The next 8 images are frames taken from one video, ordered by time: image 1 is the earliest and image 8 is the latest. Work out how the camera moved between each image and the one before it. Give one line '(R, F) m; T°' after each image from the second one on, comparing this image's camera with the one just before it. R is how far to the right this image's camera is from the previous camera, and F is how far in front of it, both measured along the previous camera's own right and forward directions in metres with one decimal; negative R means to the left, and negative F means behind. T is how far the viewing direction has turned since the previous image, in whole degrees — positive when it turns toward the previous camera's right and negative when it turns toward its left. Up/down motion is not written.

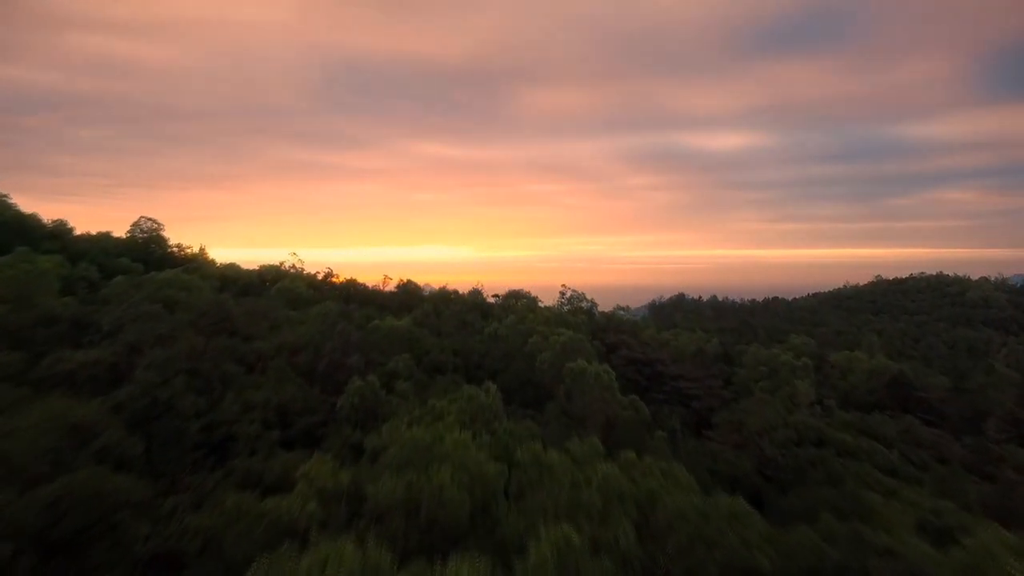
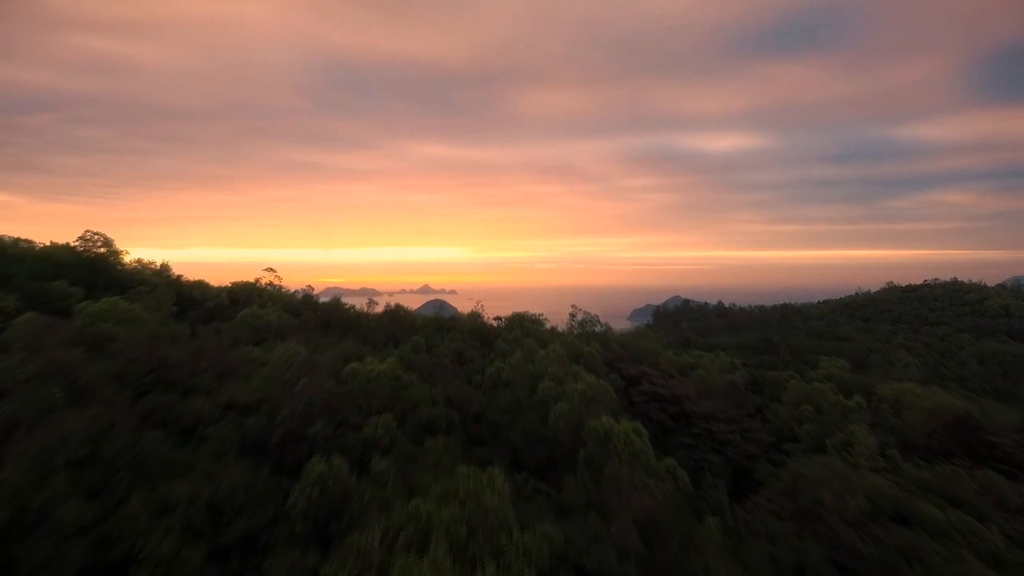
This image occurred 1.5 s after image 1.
(-0.1, +1.9) m; 0°
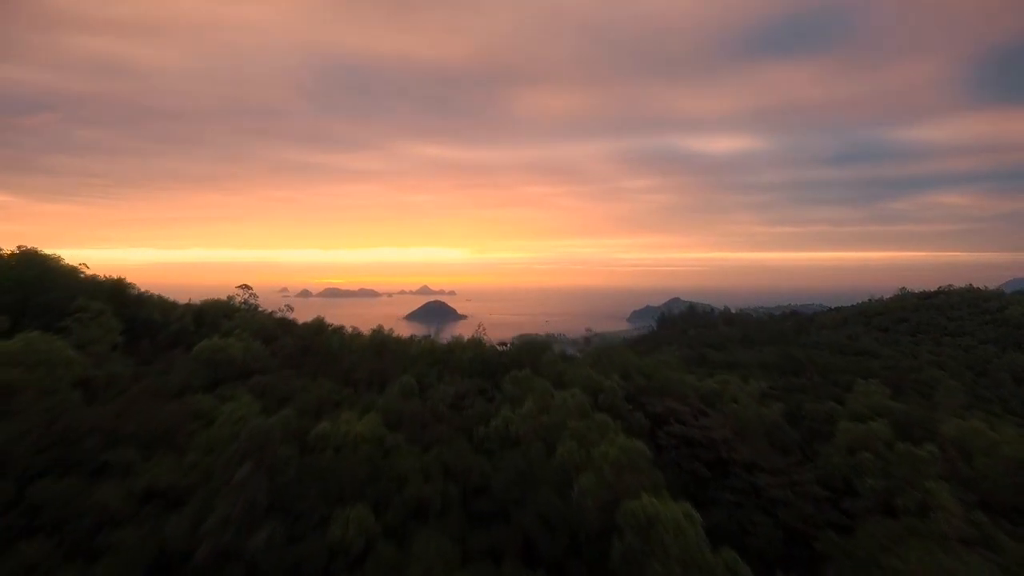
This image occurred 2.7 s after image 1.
(-0.1, +1.8) m; 0°
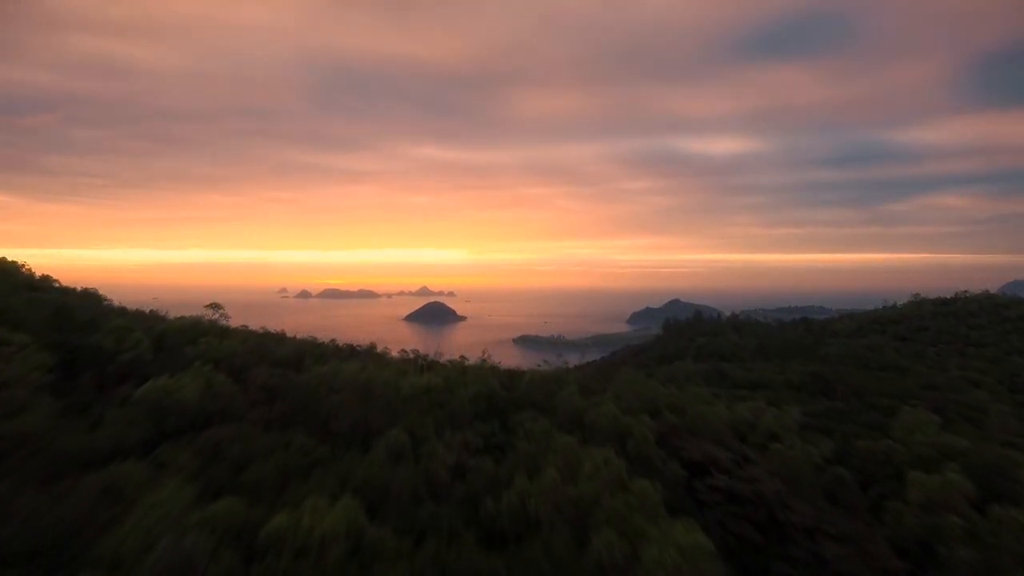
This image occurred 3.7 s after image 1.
(-0.1, +1.7) m; 0°
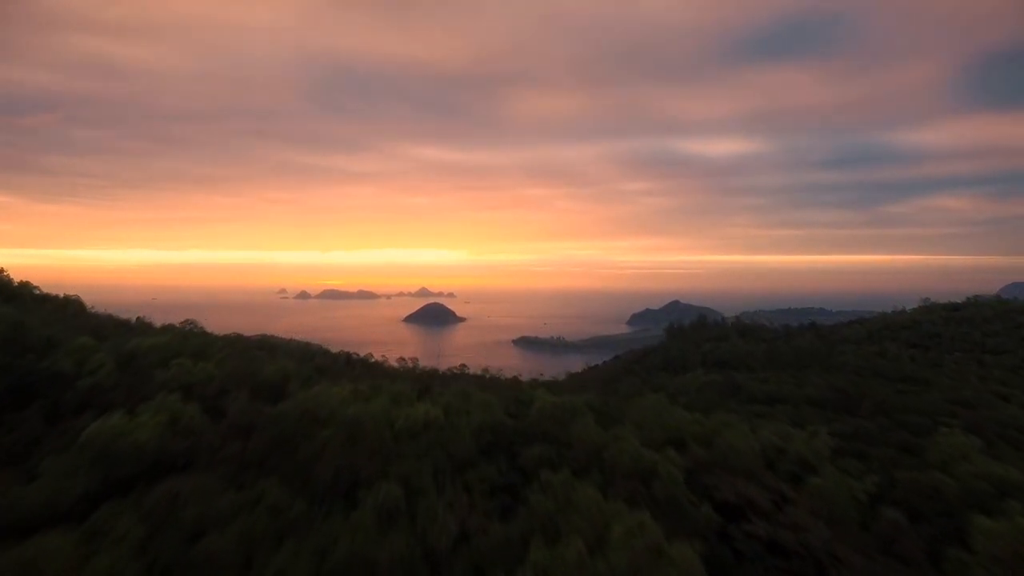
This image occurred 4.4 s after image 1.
(-0.1, +1.1) m; 0°
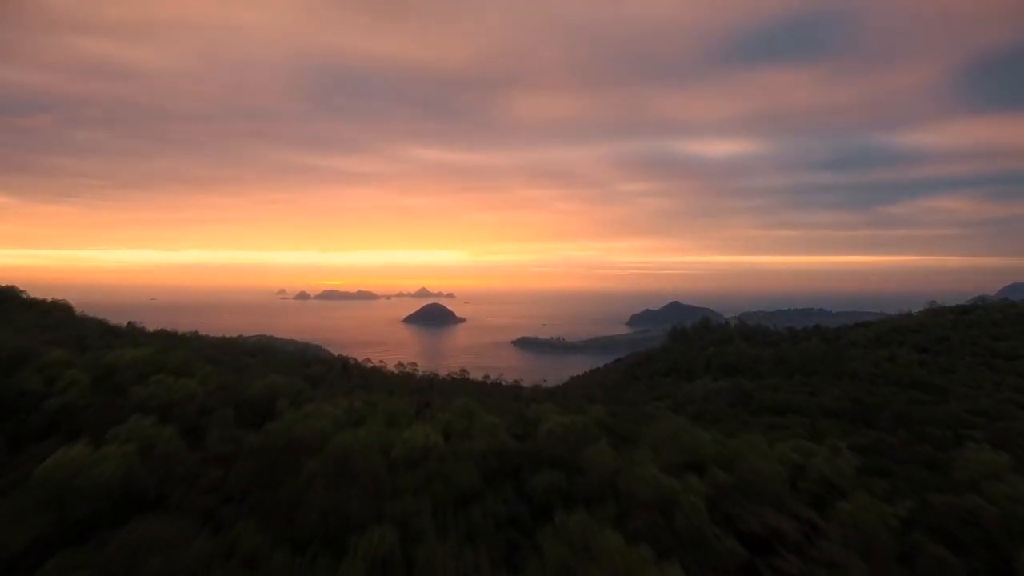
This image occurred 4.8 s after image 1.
(+0.1, -0.9) m; 0°
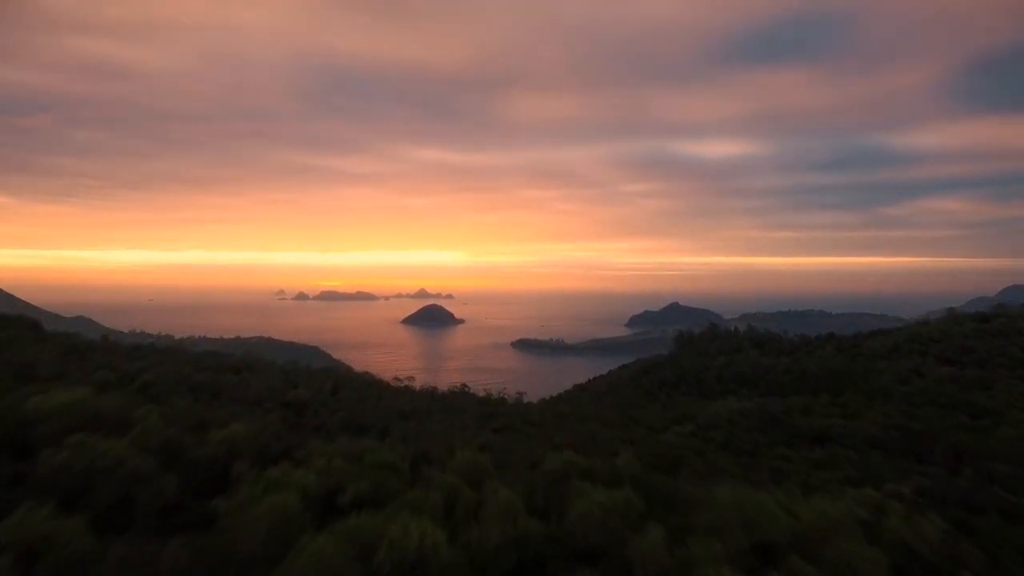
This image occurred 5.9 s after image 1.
(-0.1, +1.6) m; 0°
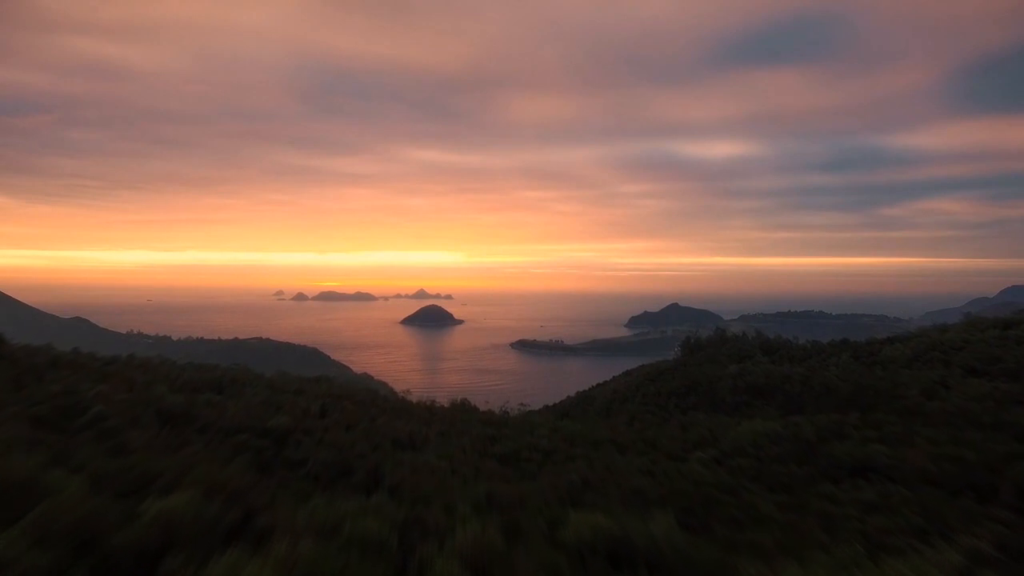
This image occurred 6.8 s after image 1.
(-0.1, +1.5) m; 0°
